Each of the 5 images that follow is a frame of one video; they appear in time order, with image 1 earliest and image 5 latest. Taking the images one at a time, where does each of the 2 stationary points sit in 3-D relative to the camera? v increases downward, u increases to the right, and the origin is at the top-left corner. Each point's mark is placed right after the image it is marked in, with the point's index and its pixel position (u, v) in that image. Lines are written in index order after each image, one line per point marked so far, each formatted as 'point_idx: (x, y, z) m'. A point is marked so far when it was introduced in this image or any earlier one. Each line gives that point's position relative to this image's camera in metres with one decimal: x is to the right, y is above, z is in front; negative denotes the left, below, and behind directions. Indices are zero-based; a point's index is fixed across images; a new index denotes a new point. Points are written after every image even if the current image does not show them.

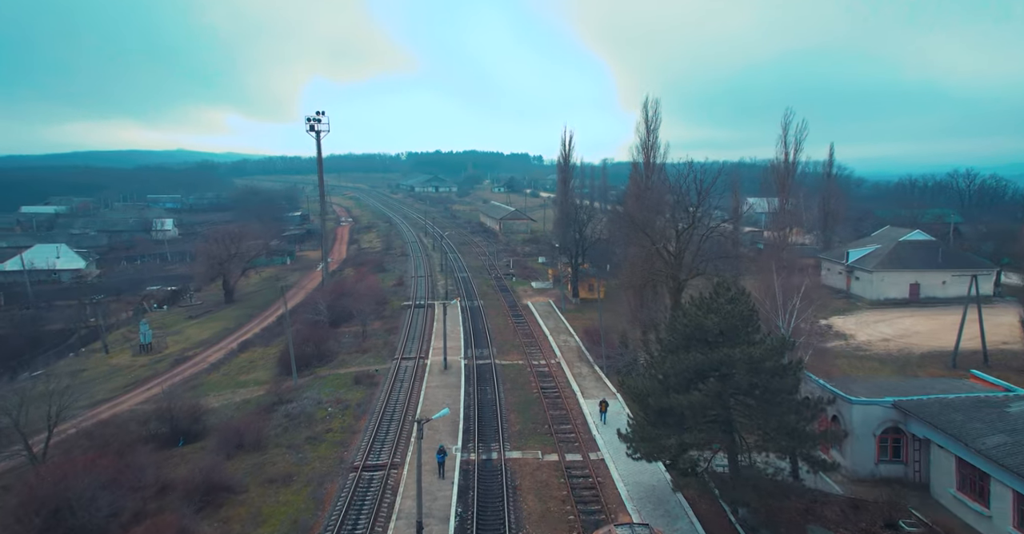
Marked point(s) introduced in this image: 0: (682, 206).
0: (+4.0, +1.4, +13.5) m
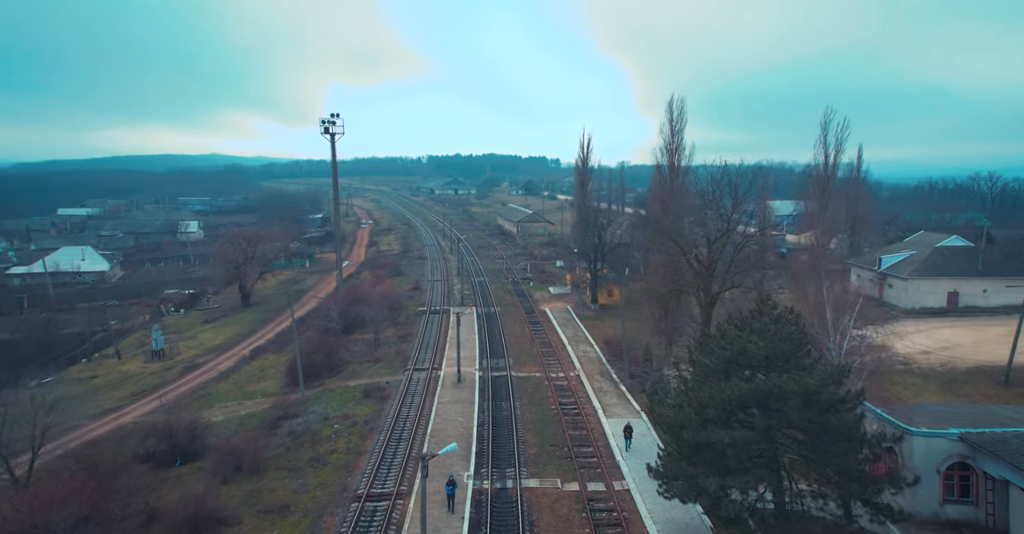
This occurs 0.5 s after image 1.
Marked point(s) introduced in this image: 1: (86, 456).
0: (+4.3, +1.2, +12.6) m
1: (-8.3, -3.7, +11.5) m
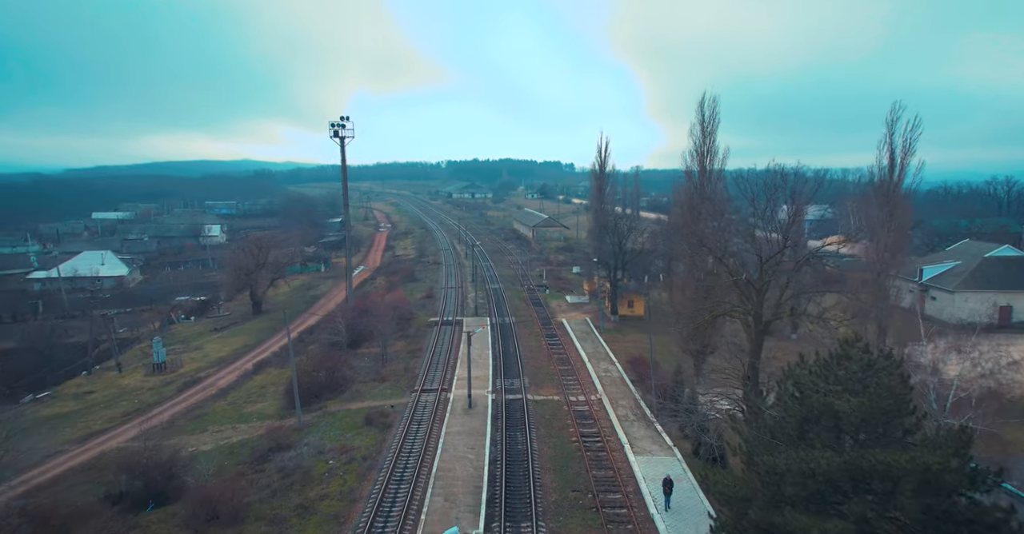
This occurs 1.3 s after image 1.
0: (+4.7, +0.9, +11.2) m
1: (-8.0, -4.0, +10.3) m
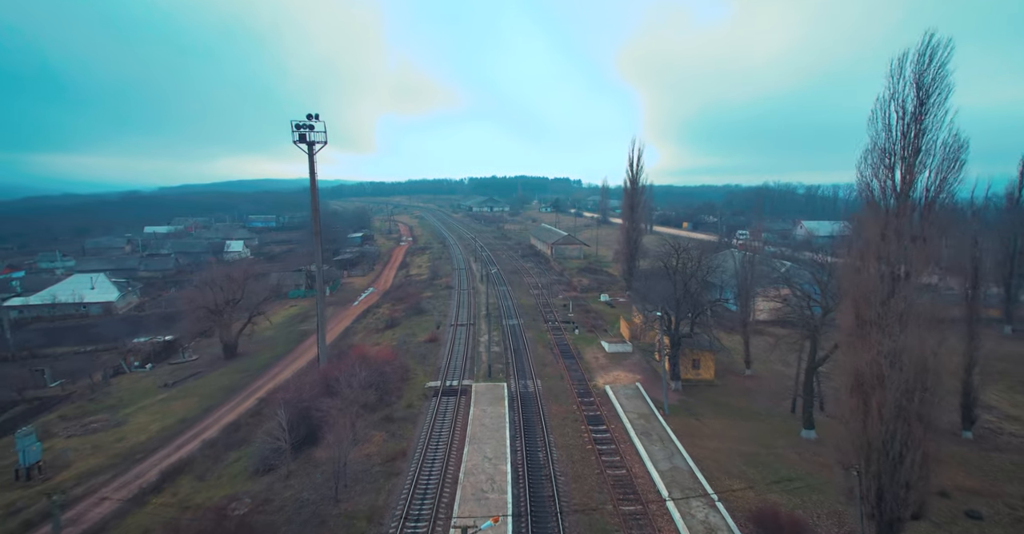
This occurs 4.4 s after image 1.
0: (+5.1, -0.4, +3.5) m
1: (-7.6, -5.3, +2.9) m
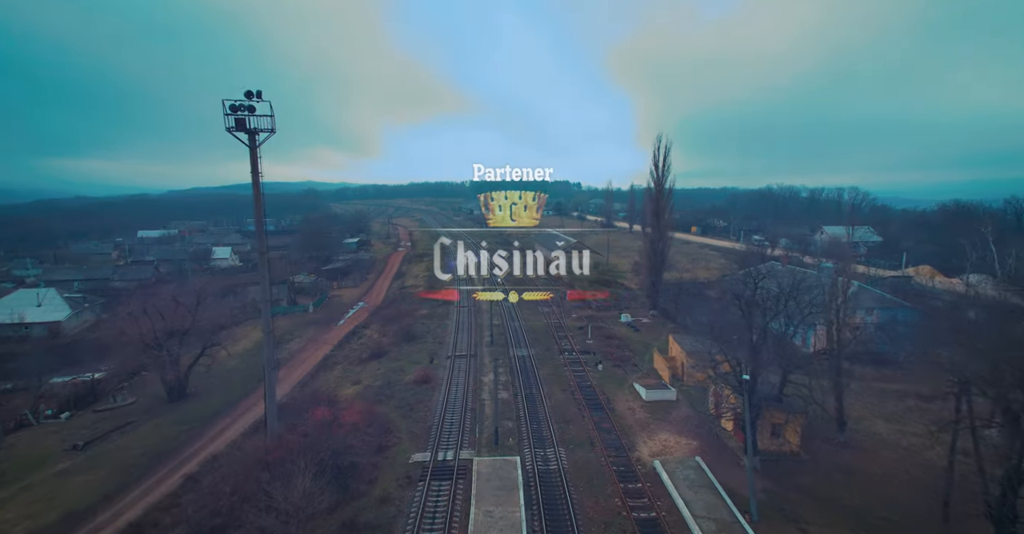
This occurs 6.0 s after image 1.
0: (+5.5, -1.3, -2.4) m
1: (-7.3, -6.1, -3.1) m
